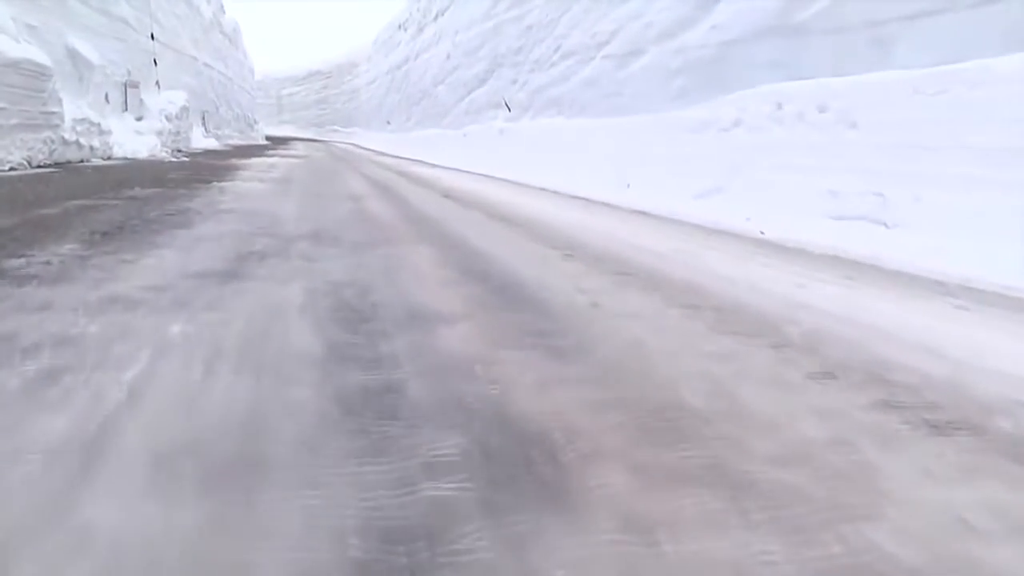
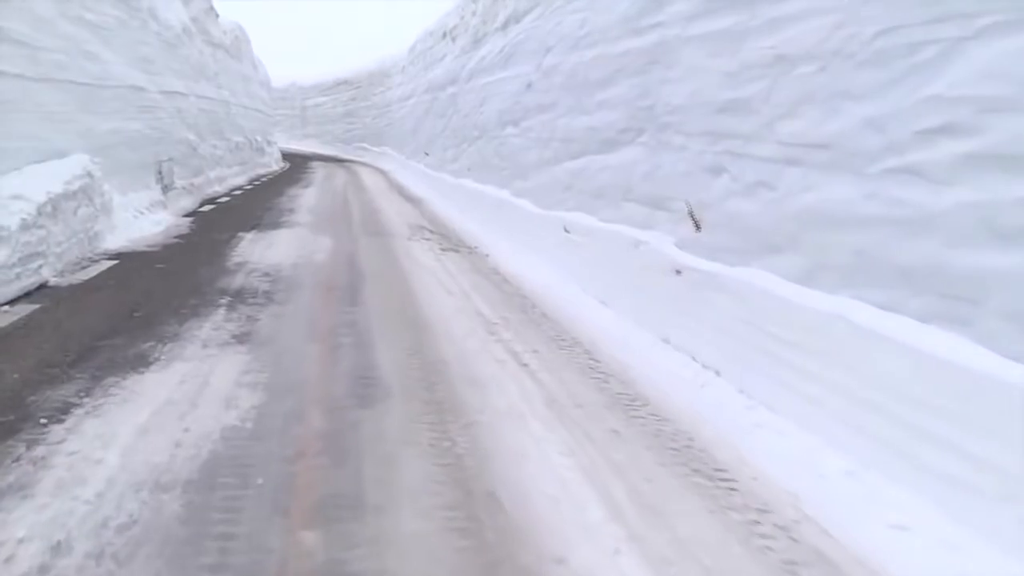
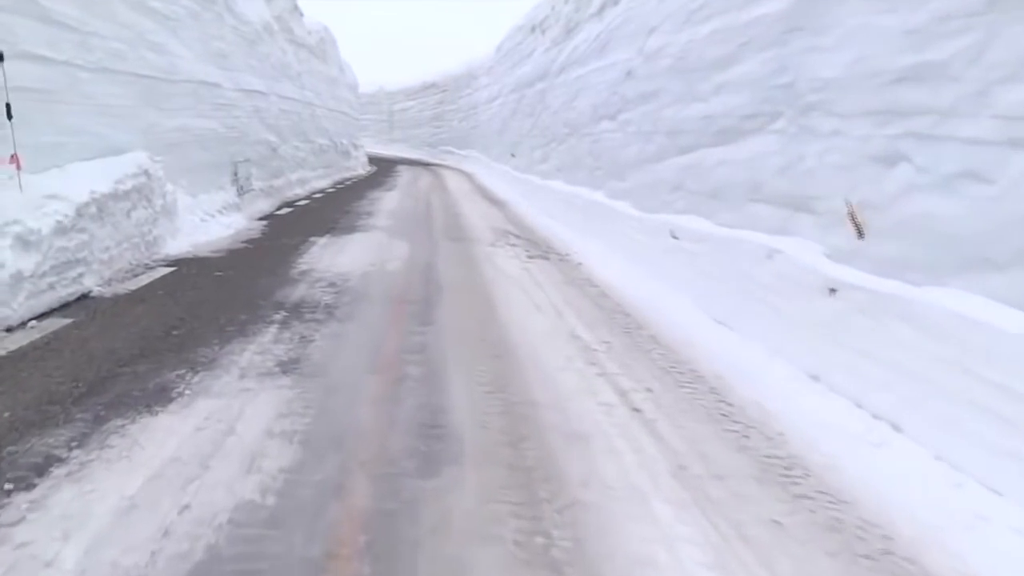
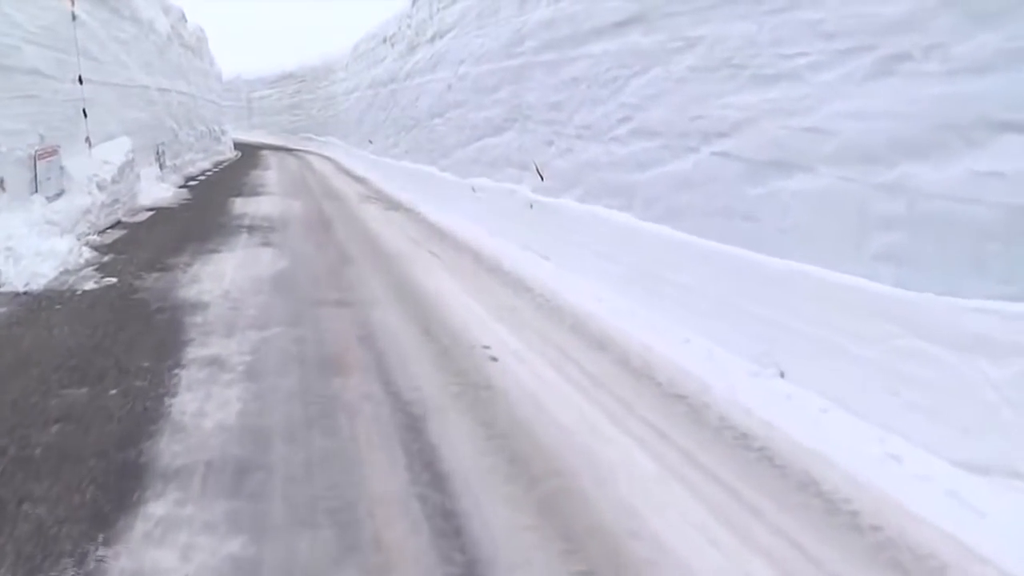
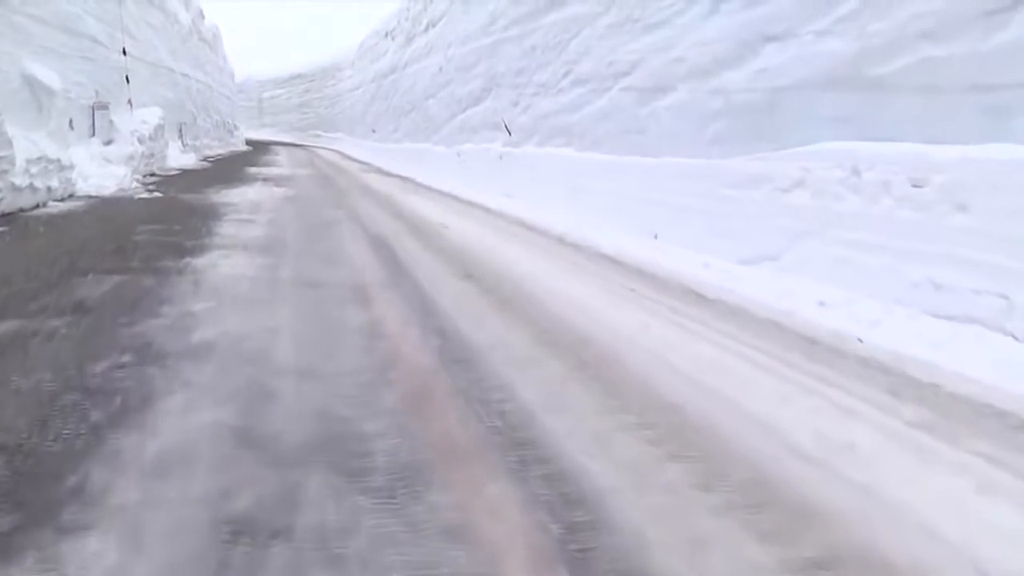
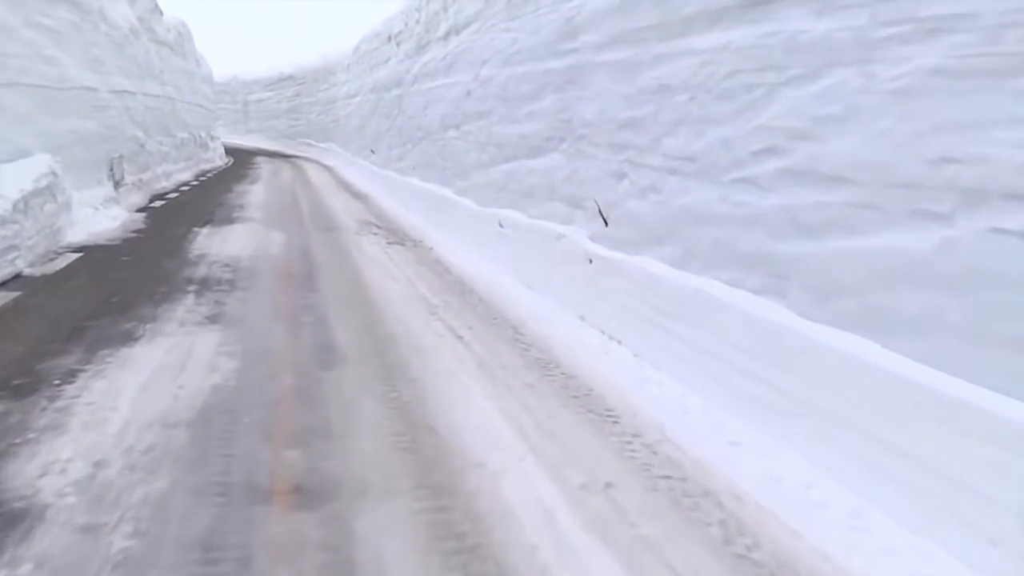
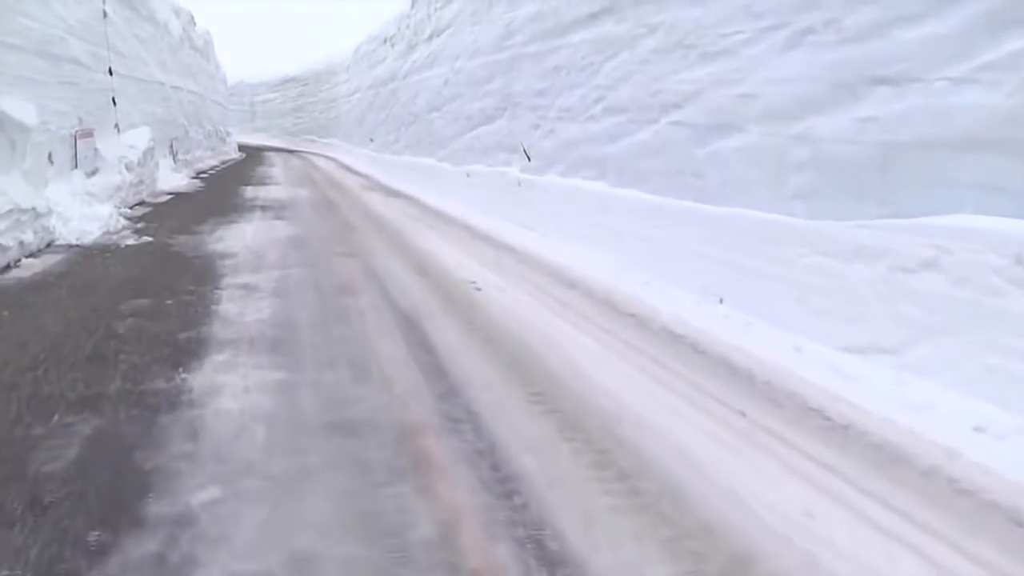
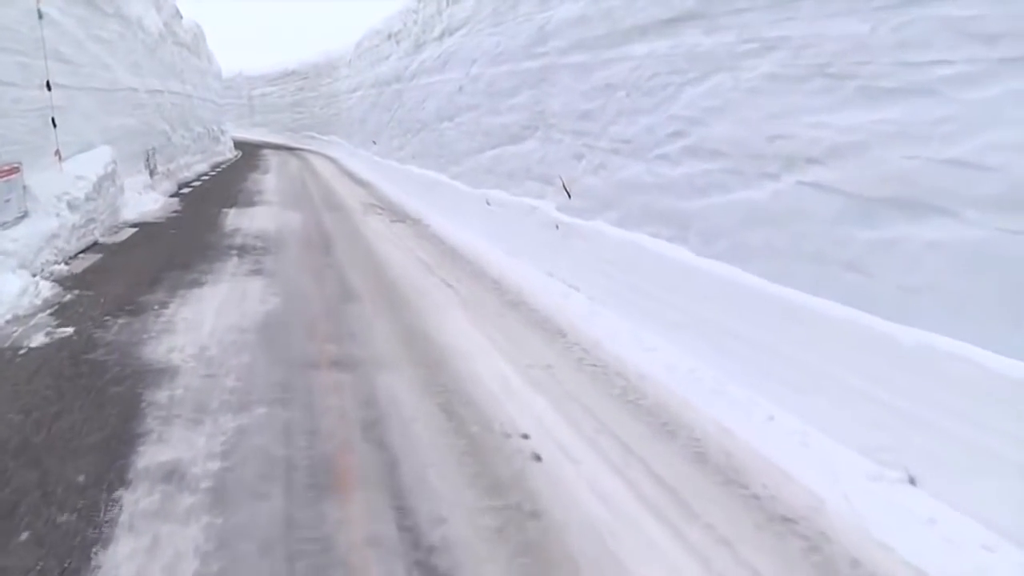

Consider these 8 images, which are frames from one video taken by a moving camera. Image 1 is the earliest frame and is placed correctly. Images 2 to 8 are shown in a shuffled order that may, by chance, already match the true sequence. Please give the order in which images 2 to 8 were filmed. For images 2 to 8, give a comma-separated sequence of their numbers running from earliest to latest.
5, 7, 4, 8, 6, 2, 3
